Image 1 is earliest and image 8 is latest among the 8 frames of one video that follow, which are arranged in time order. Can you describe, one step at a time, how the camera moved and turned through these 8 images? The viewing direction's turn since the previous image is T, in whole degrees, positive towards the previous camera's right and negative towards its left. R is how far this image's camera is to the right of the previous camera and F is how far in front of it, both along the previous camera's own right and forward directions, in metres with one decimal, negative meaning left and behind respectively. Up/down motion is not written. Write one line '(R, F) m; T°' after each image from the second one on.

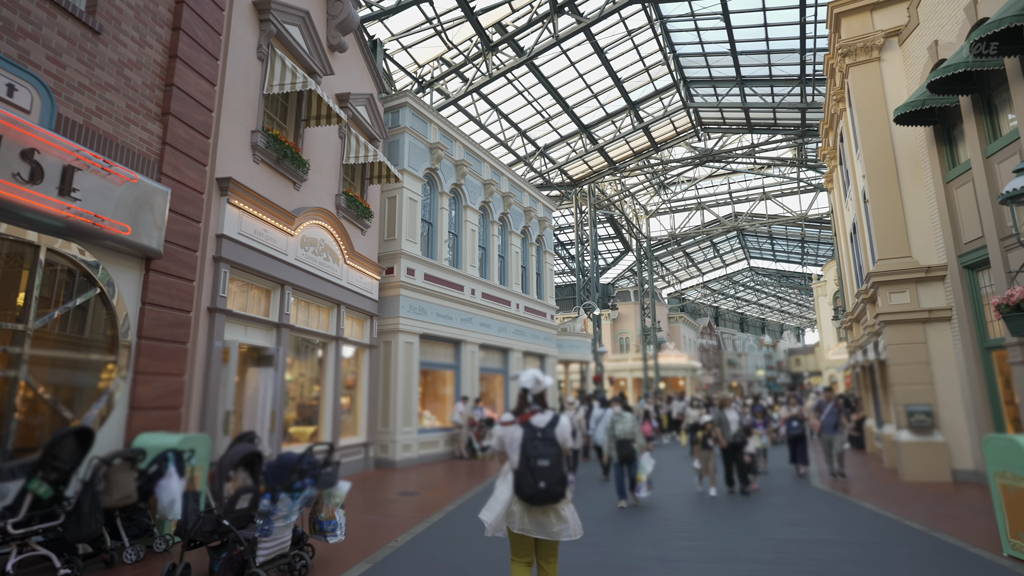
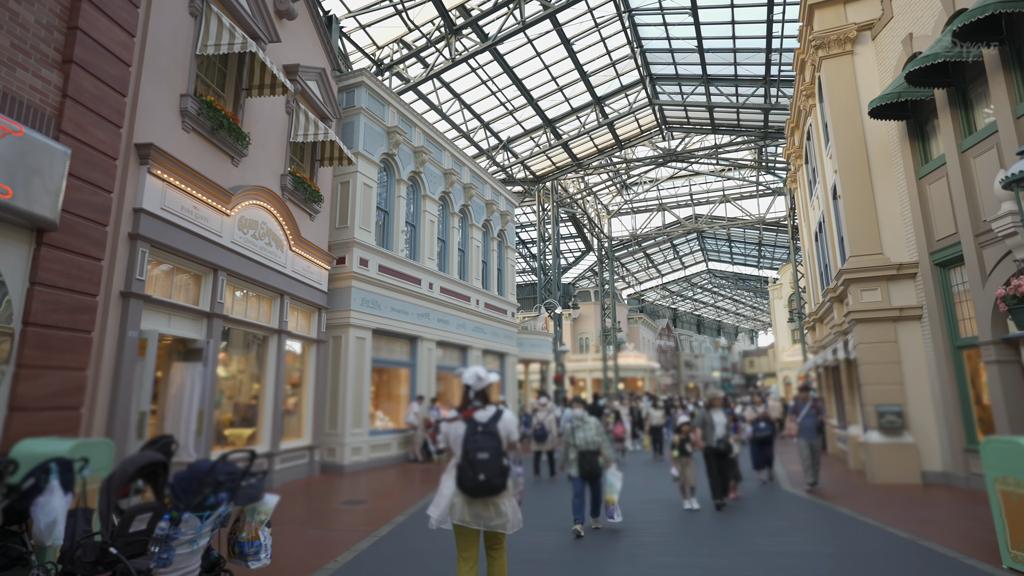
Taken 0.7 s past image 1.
(0.0, +0.7) m; +4°
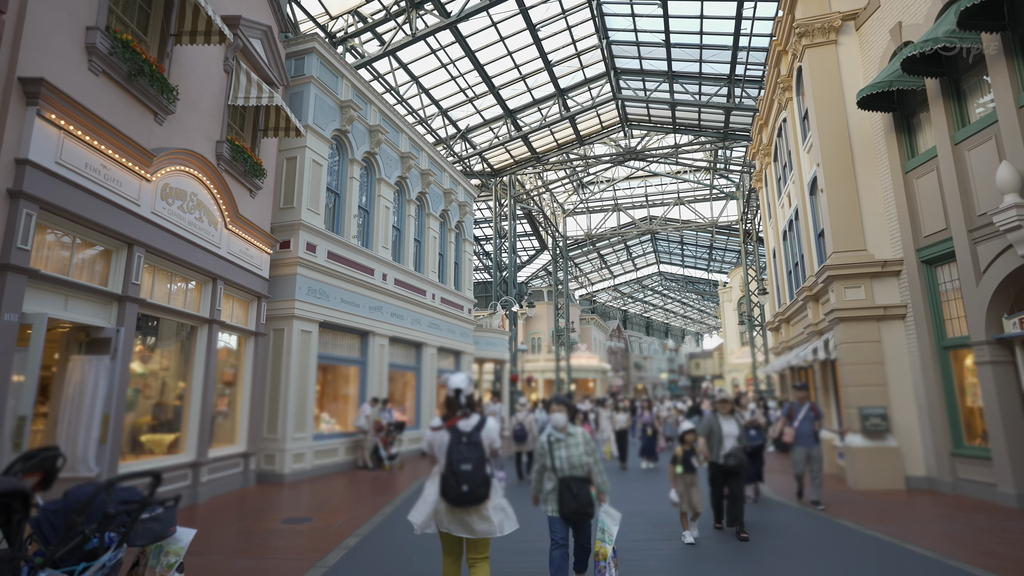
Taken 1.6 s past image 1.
(-0.3, +1.0) m; +5°
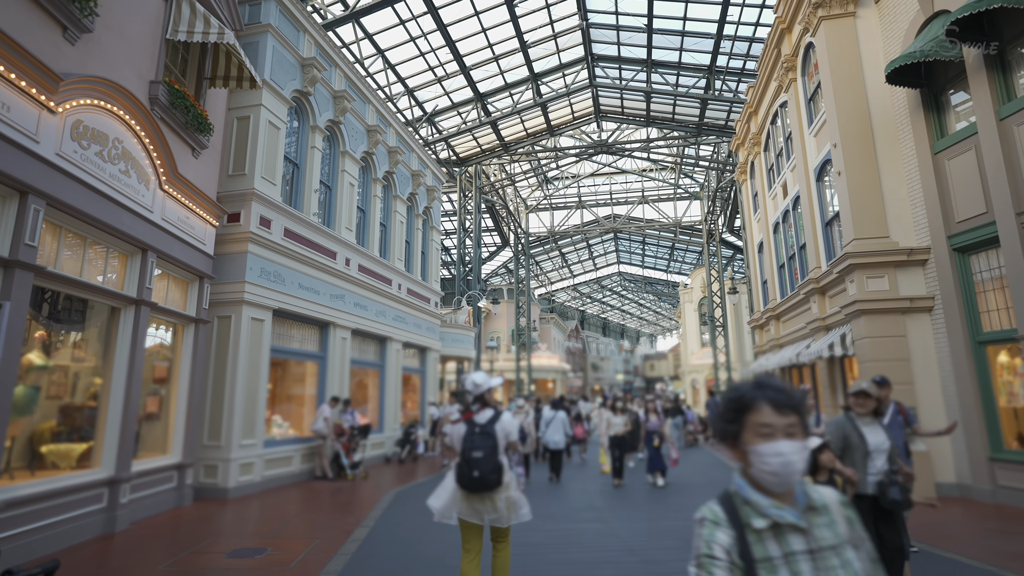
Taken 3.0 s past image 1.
(-0.6, +1.4) m; +5°
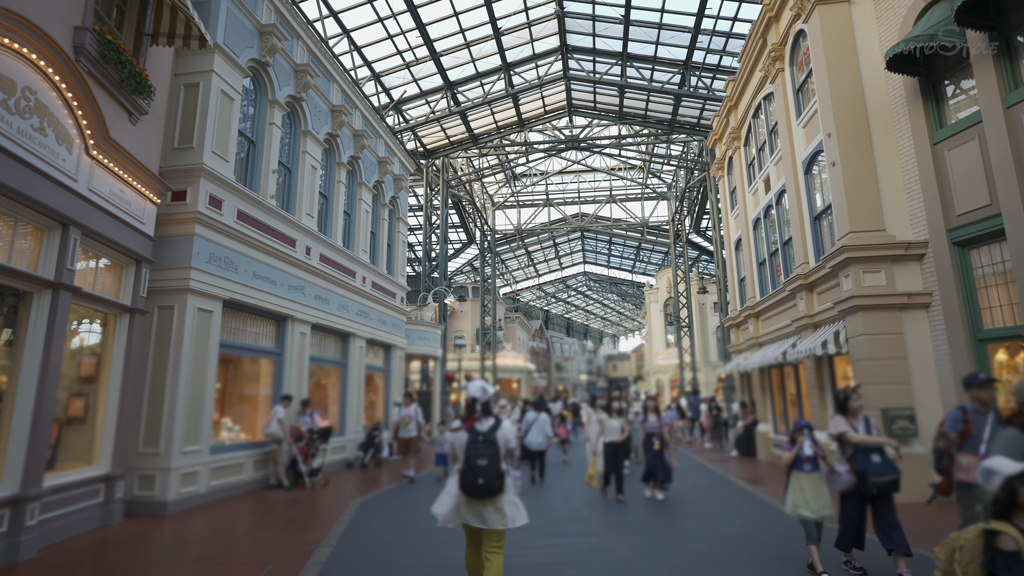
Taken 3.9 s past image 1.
(-0.3, +0.8) m; +4°
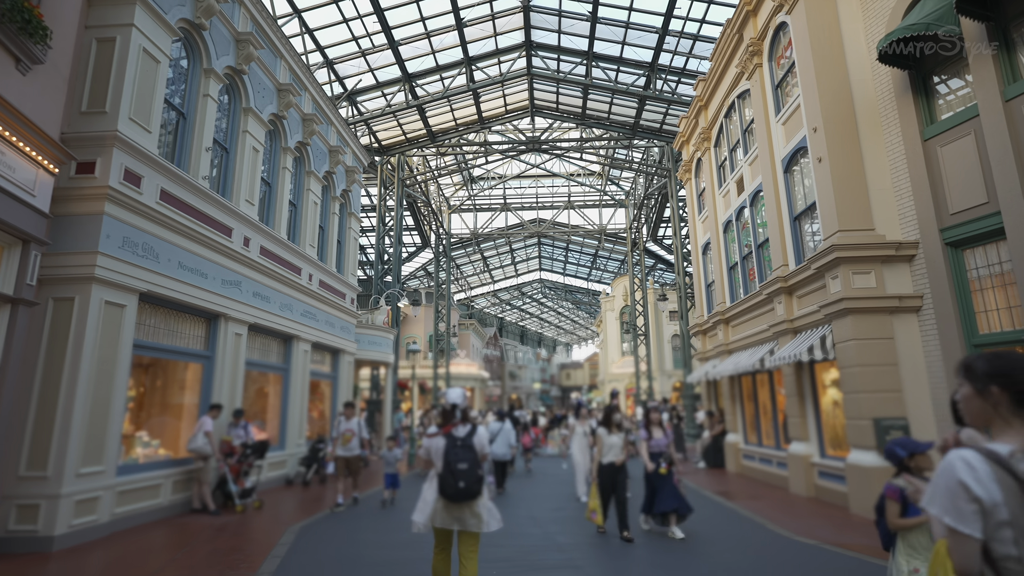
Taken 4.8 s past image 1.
(-0.2, +1.0) m; +5°
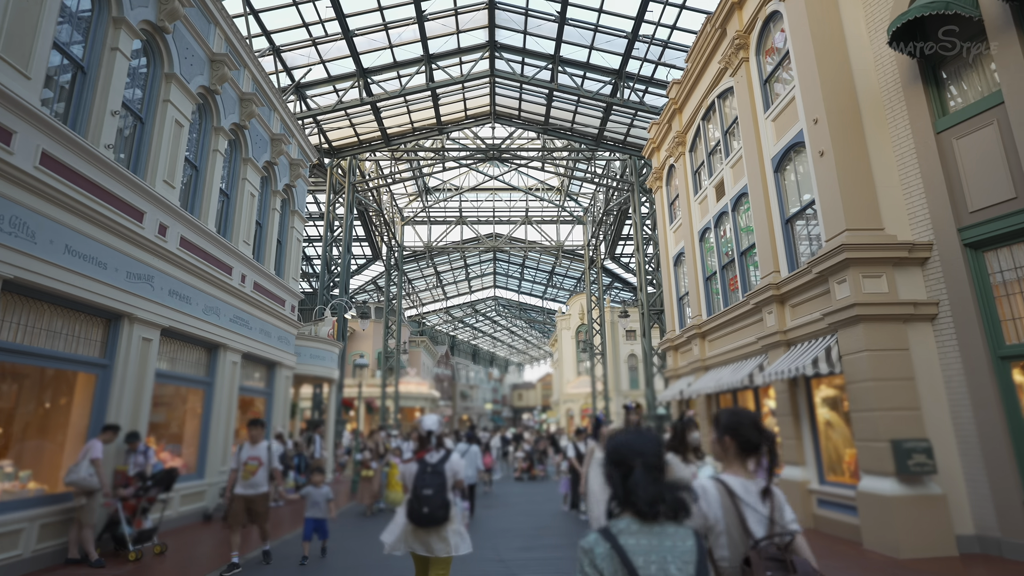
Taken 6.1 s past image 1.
(-0.2, +1.3) m; +5°
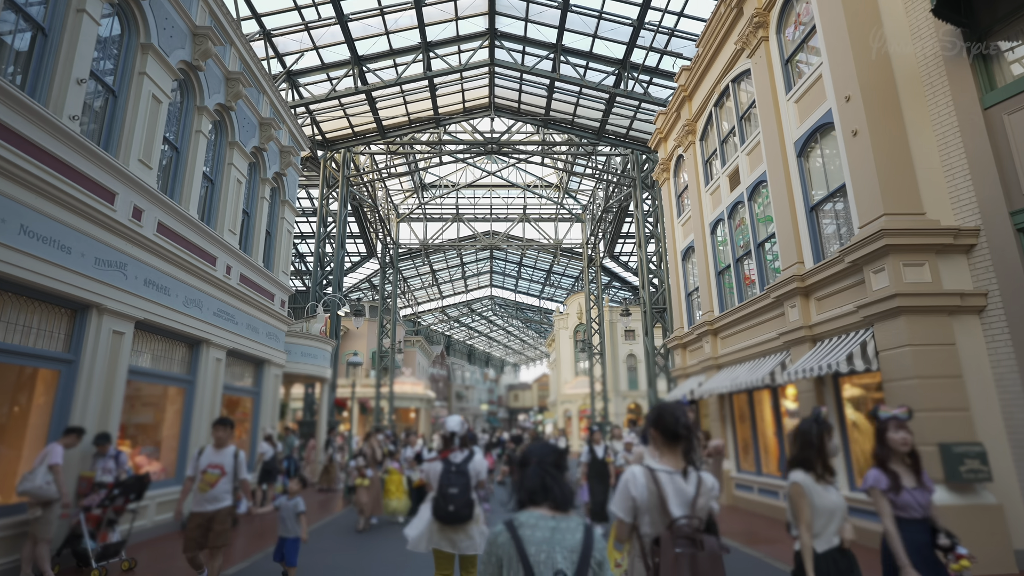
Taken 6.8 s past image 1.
(-0.2, +0.7) m; +1°
